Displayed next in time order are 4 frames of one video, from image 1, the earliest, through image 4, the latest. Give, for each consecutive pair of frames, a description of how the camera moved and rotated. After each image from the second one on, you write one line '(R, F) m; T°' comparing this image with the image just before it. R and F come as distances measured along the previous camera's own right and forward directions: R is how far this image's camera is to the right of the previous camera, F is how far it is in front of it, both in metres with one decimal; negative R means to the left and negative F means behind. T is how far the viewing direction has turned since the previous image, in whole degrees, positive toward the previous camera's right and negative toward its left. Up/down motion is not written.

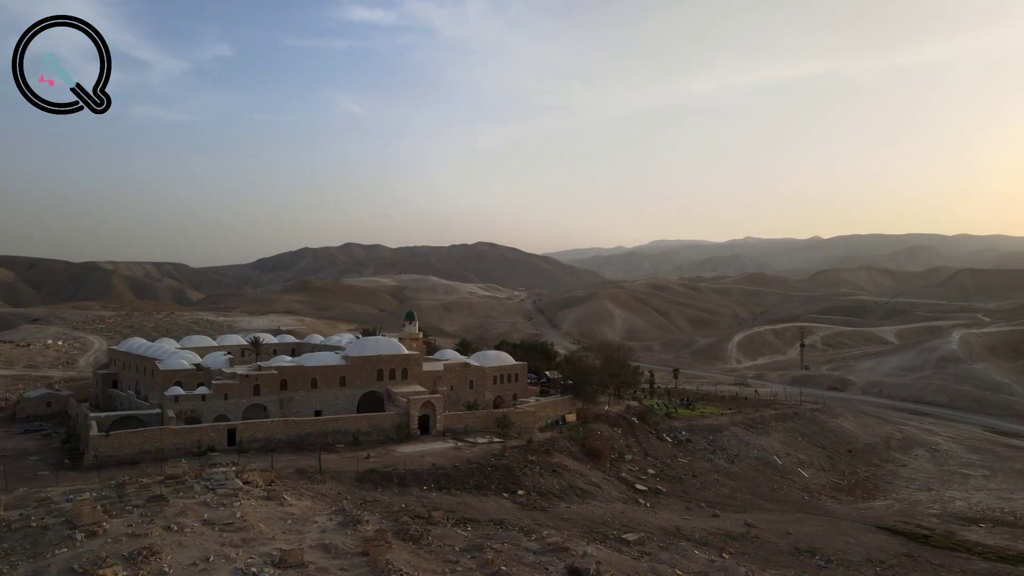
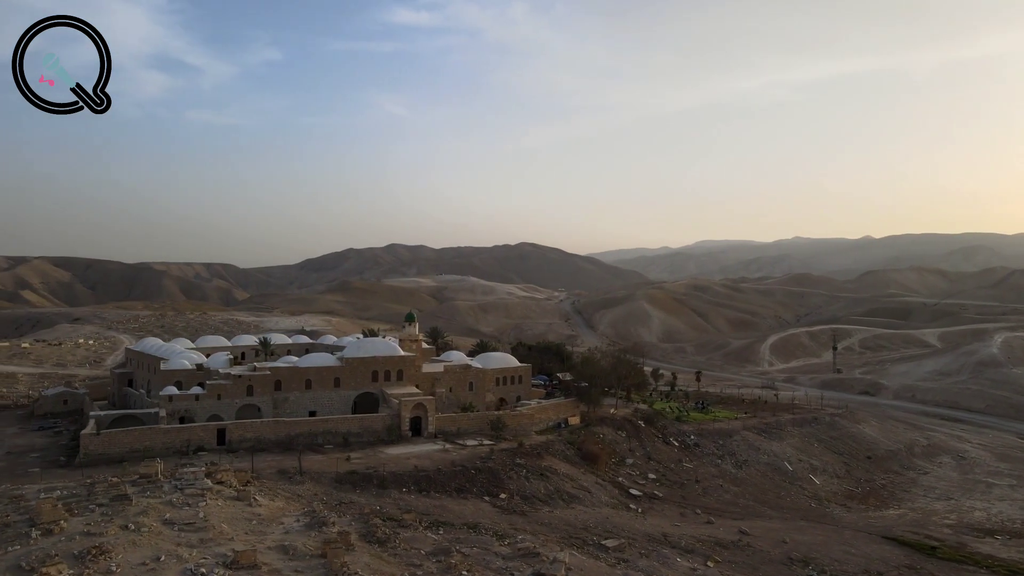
(+1.4, +0.2) m; -3°
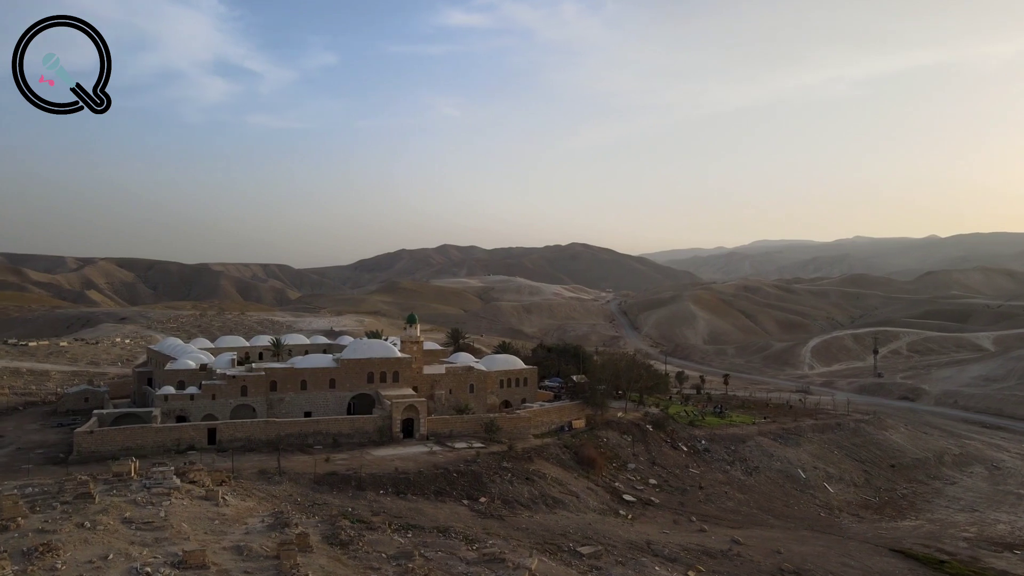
(+1.7, +0.2) m; -3°
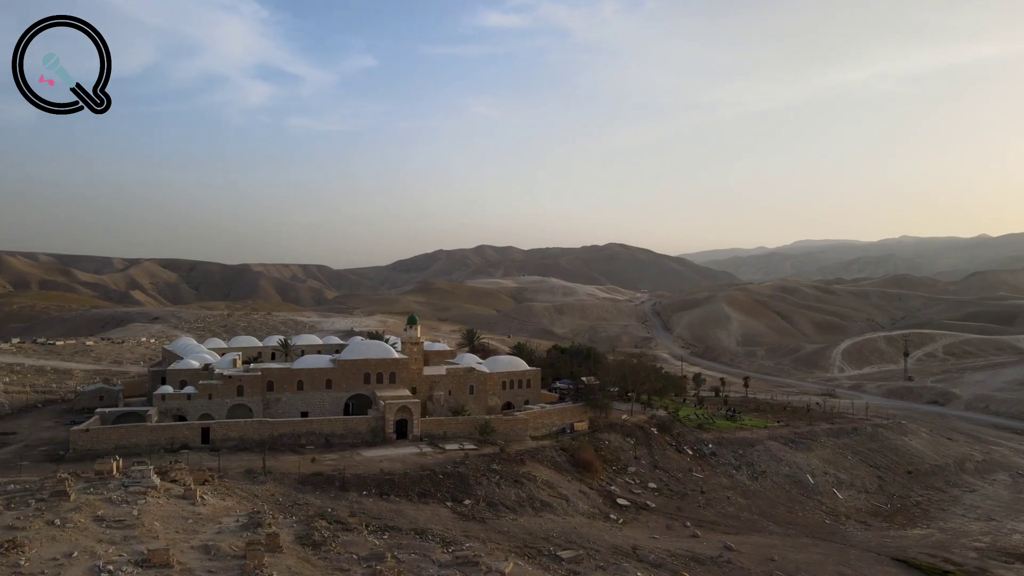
(+1.2, +0.1) m; -2°
